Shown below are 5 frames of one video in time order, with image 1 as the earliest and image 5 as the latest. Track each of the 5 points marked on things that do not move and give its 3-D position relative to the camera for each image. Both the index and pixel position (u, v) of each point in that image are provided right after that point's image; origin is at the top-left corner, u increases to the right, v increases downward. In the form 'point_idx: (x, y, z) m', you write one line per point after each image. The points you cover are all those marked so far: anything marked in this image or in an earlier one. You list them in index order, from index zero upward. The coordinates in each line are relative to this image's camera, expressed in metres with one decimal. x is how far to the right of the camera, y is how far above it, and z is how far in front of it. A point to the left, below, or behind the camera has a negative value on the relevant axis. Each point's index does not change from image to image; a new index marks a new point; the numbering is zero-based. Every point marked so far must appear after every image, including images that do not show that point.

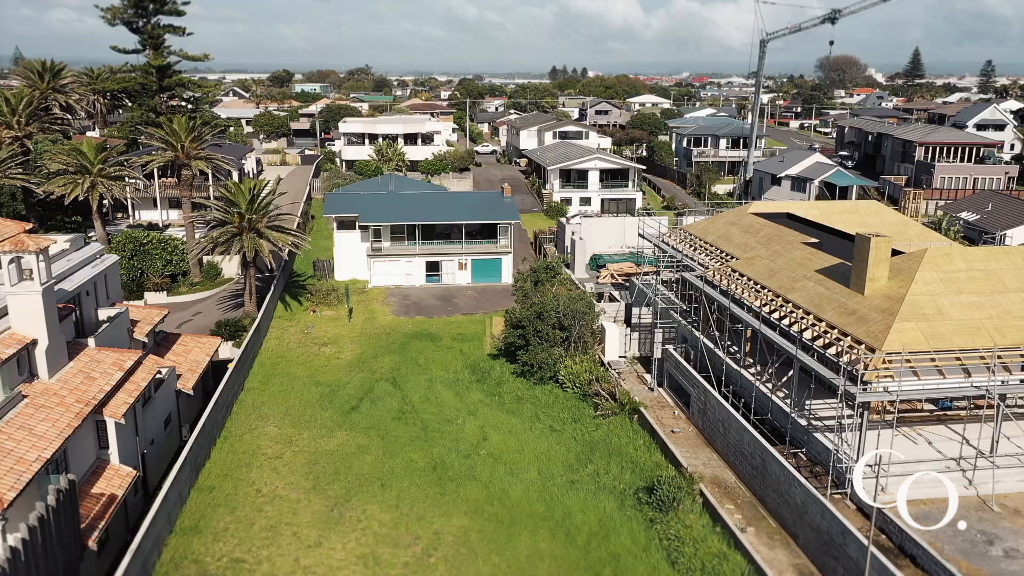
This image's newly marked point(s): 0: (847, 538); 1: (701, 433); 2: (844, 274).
0: (+4.5, -3.4, +11.1) m
1: (+3.8, -2.8, +16.4) m
2: (+6.1, +0.2, +14.9) m
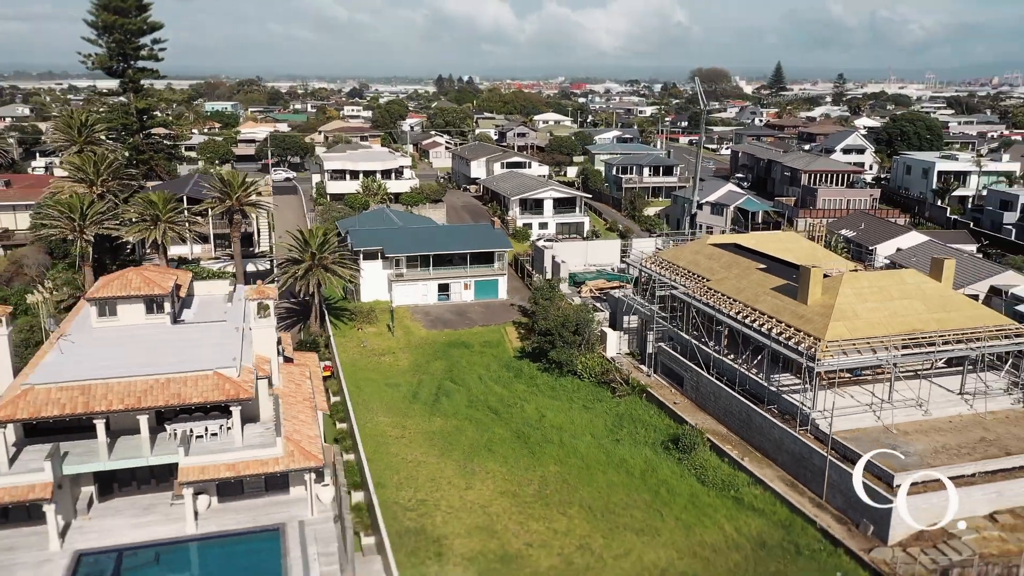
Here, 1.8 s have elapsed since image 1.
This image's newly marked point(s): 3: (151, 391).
0: (+6.7, -3.7, +18.4) m
1: (+5.2, -3.2, +23.6) m
2: (+7.6, -0.1, +22.5) m
3: (-6.8, -2.0, +15.8) m
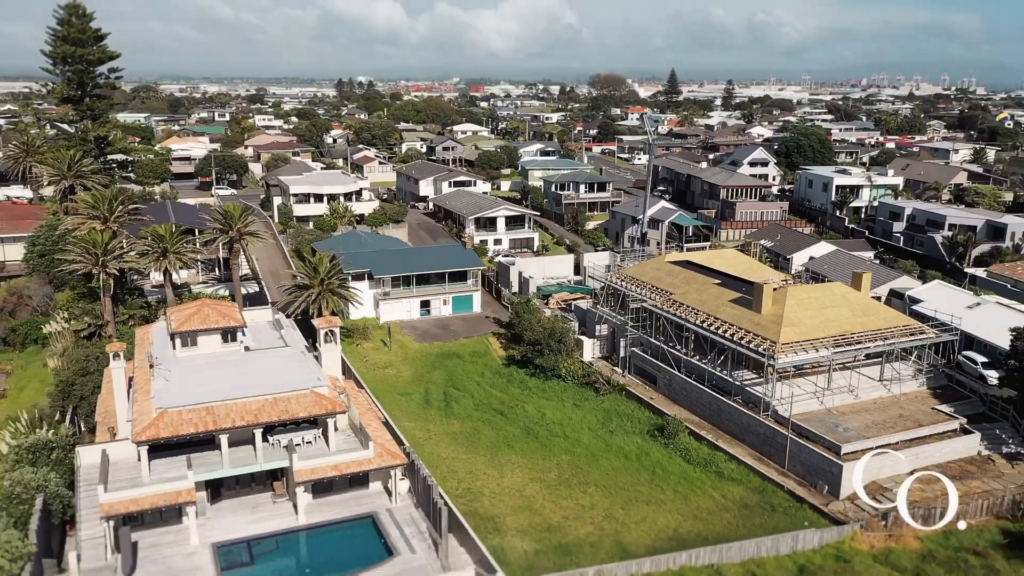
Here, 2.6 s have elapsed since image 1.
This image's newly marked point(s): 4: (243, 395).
0: (+7.5, -4.1, +23.3) m
1: (+5.3, -3.7, +28.3) m
2: (+7.7, -0.5, +27.4) m
3: (-5.7, -2.8, +19.1) m
4: (-6.3, -2.5, +19.4) m
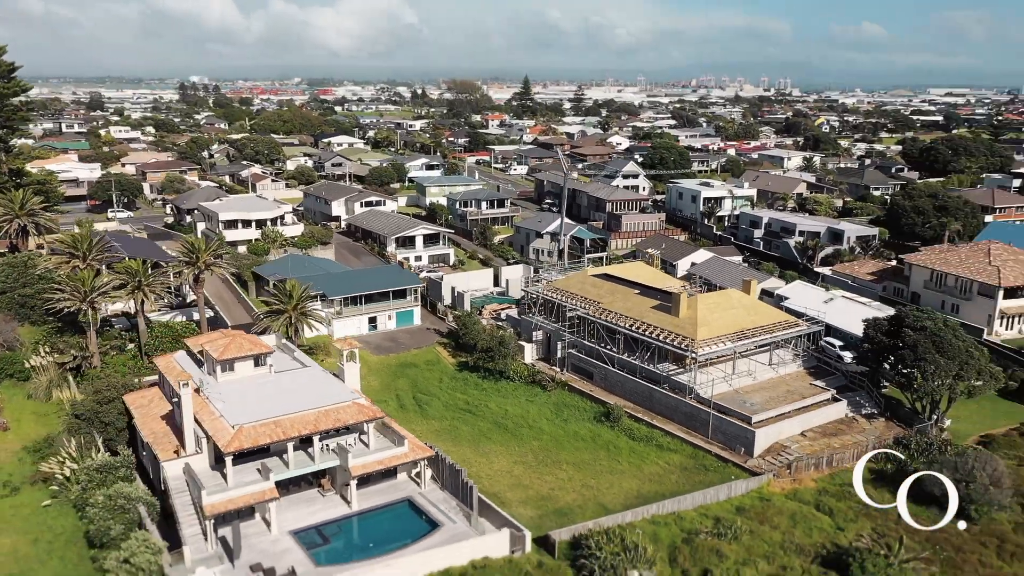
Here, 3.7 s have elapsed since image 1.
0: (+6.8, -4.4, +29.8) m
1: (+3.8, -4.2, +34.4) m
2: (+6.2, -0.8, +33.9) m
3: (-5.4, -3.7, +23.3) m
4: (-6.1, -3.5, +23.5) m
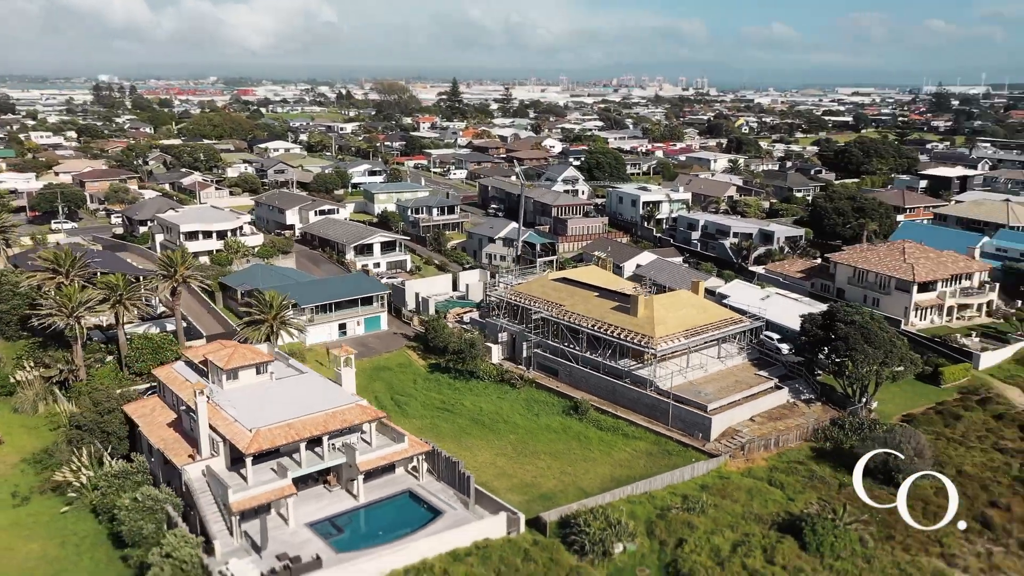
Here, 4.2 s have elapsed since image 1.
0: (+5.9, -4.5, +33.0) m
1: (+2.6, -4.3, +37.2) m
2: (+4.9, -1.0, +37.0) m
3: (-5.7, -4.1, +25.4) m
4: (-6.4, -3.9, +25.6) m
